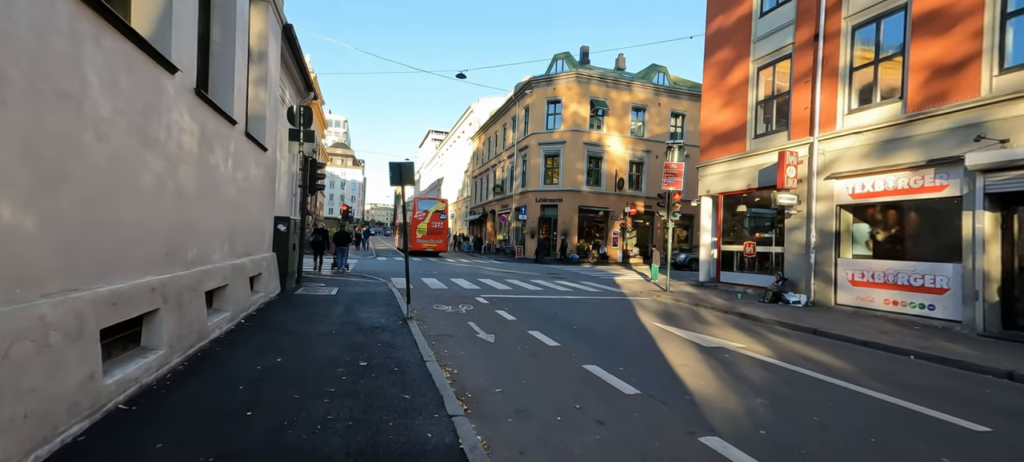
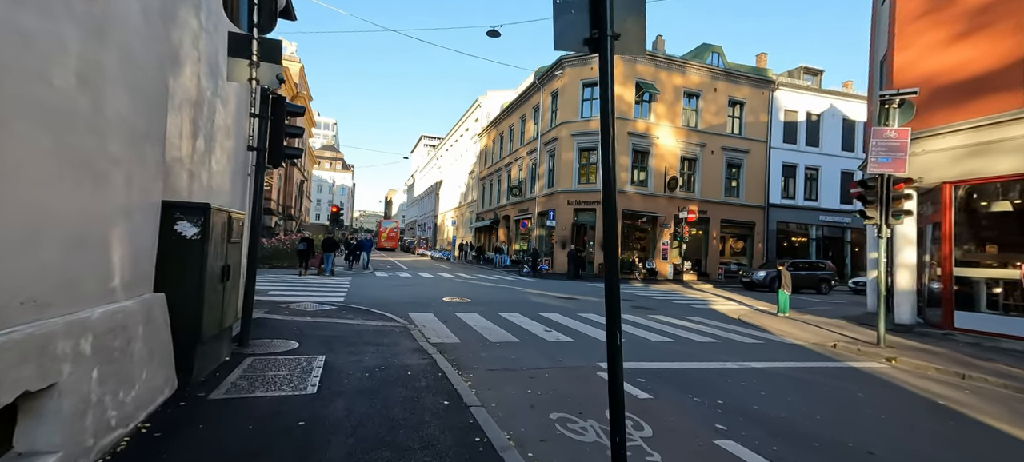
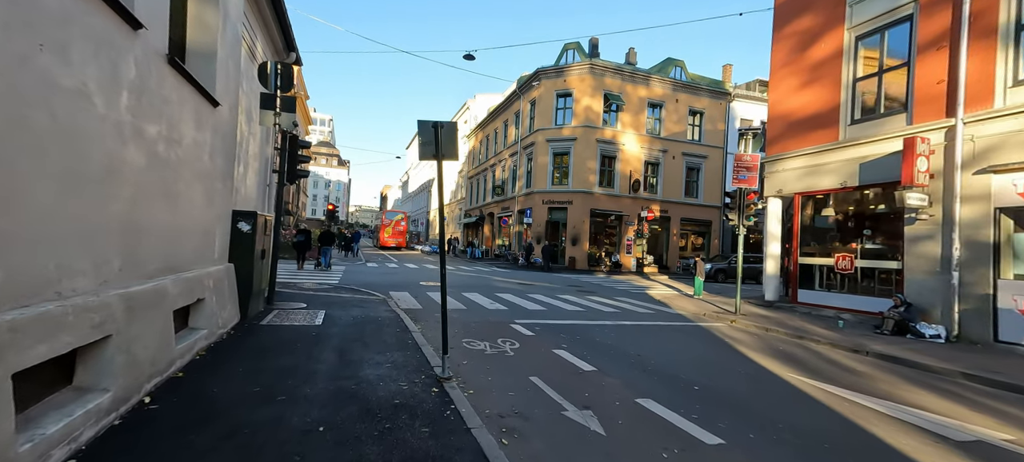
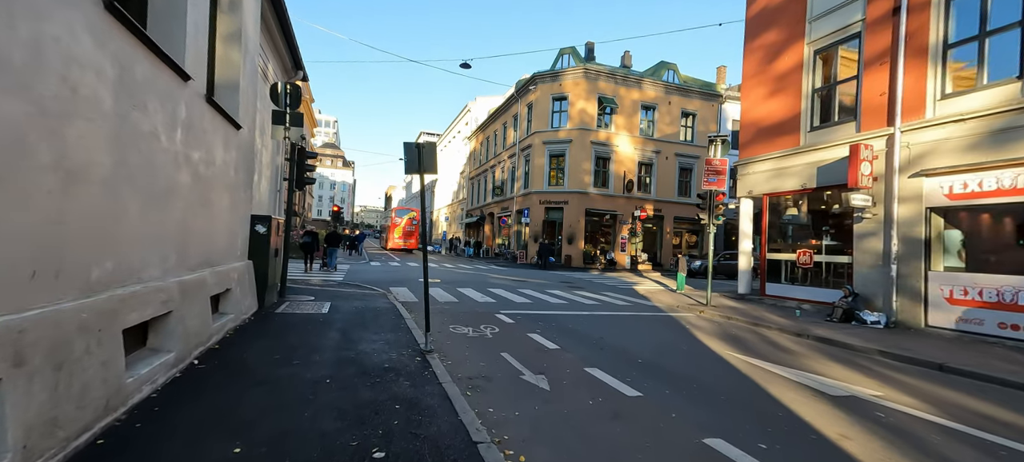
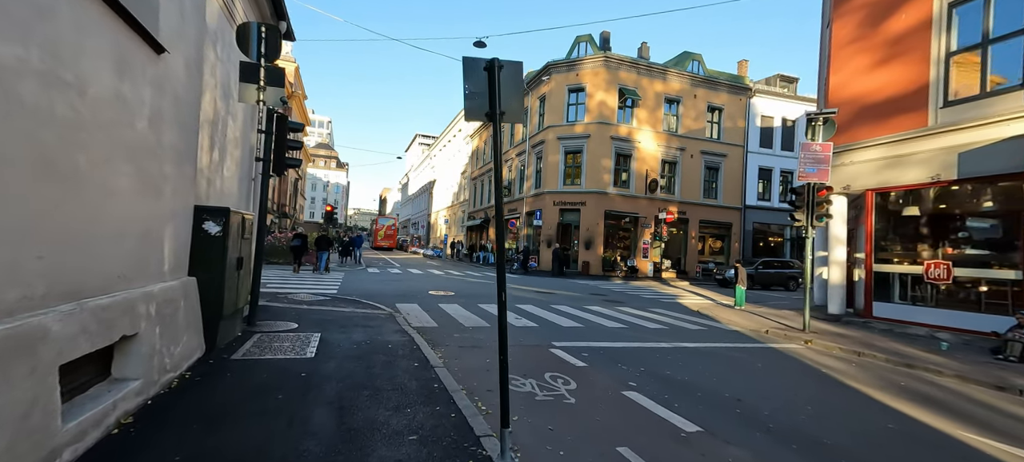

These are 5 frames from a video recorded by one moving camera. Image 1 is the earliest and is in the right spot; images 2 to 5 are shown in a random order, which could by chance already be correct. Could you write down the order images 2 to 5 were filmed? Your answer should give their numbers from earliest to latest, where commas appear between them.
4, 3, 5, 2
